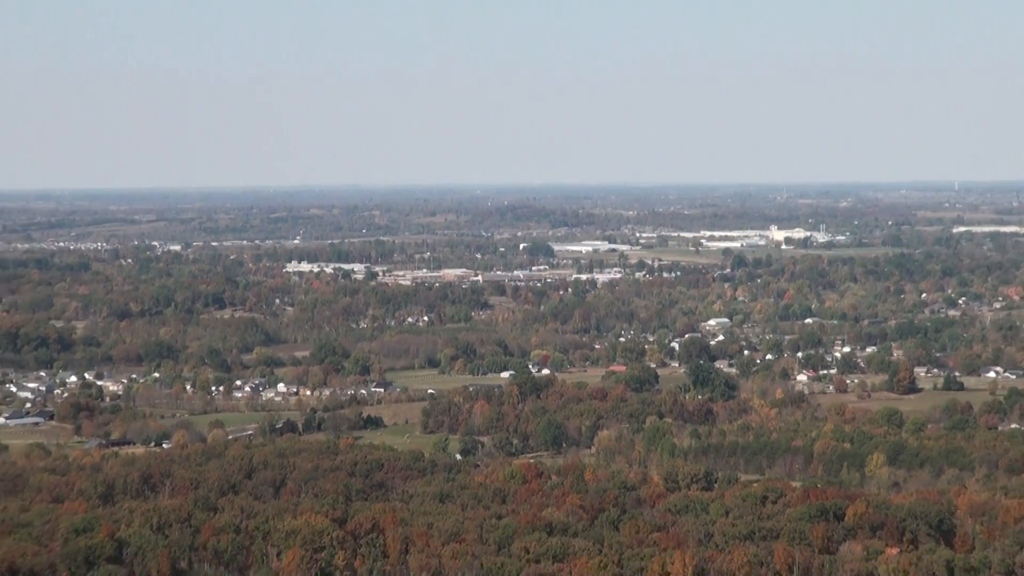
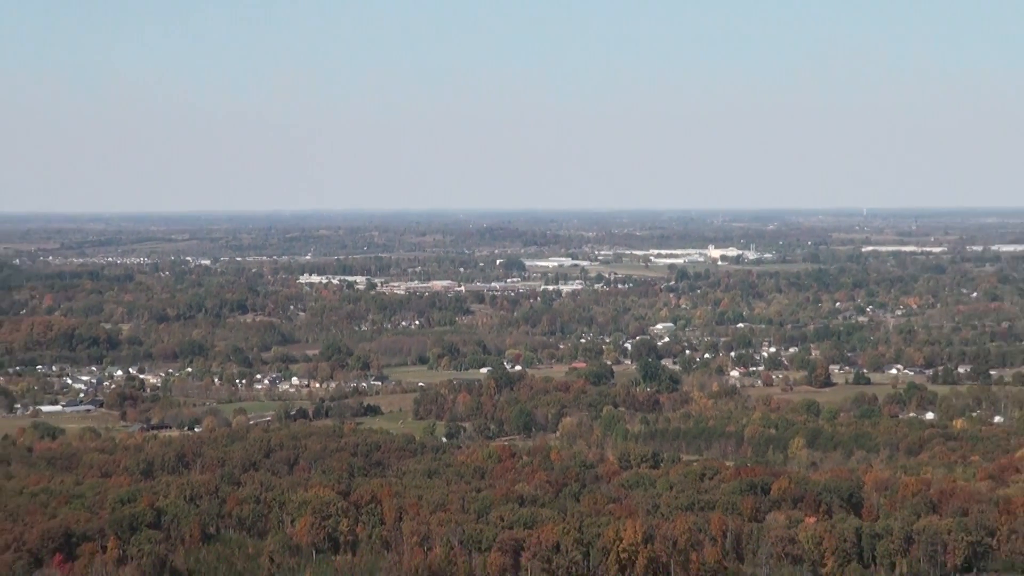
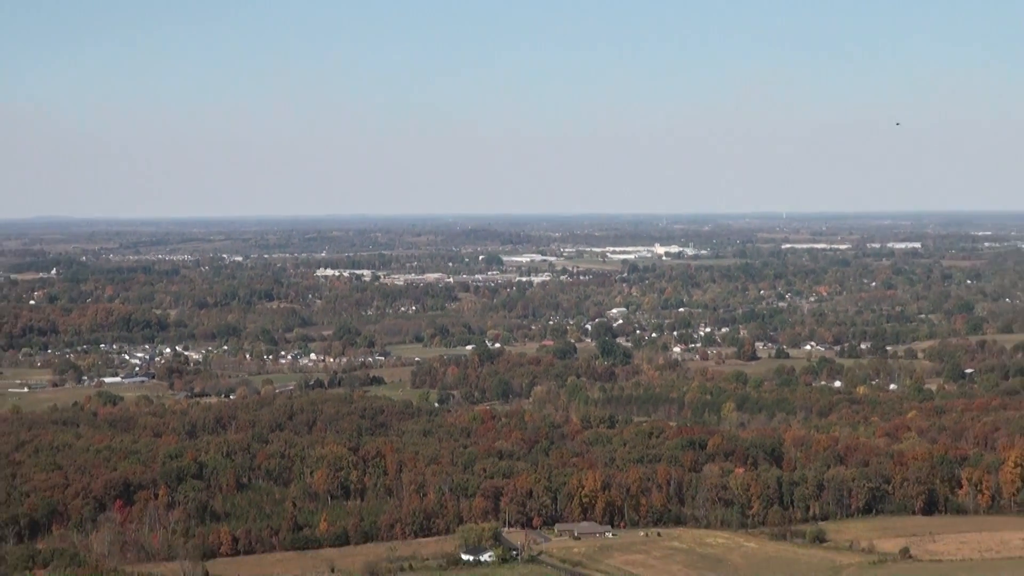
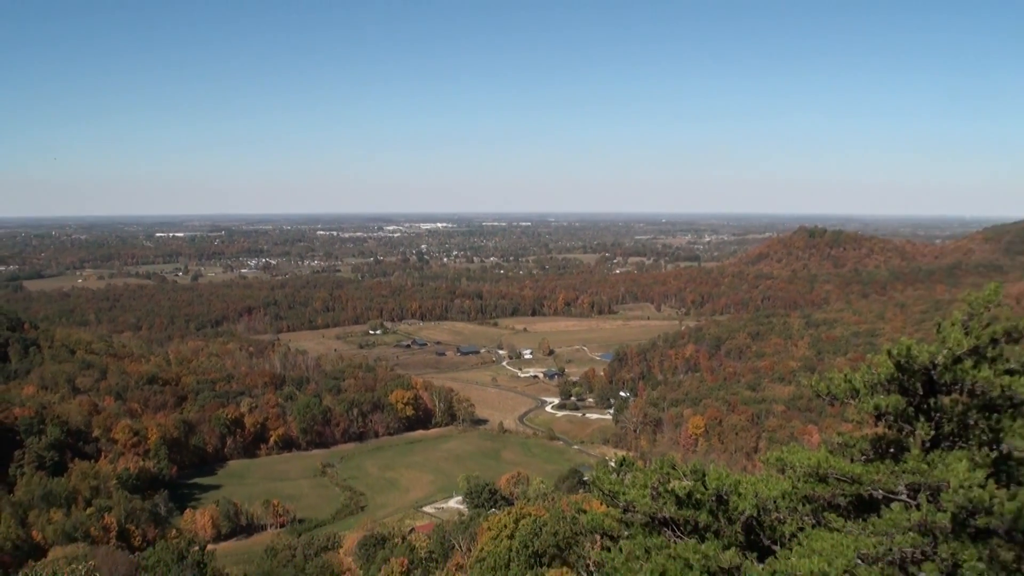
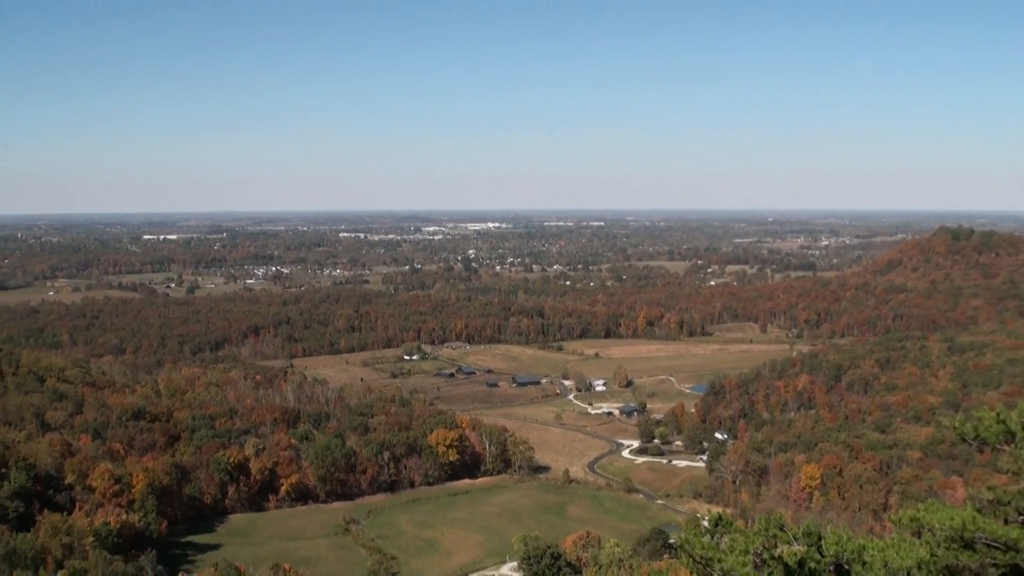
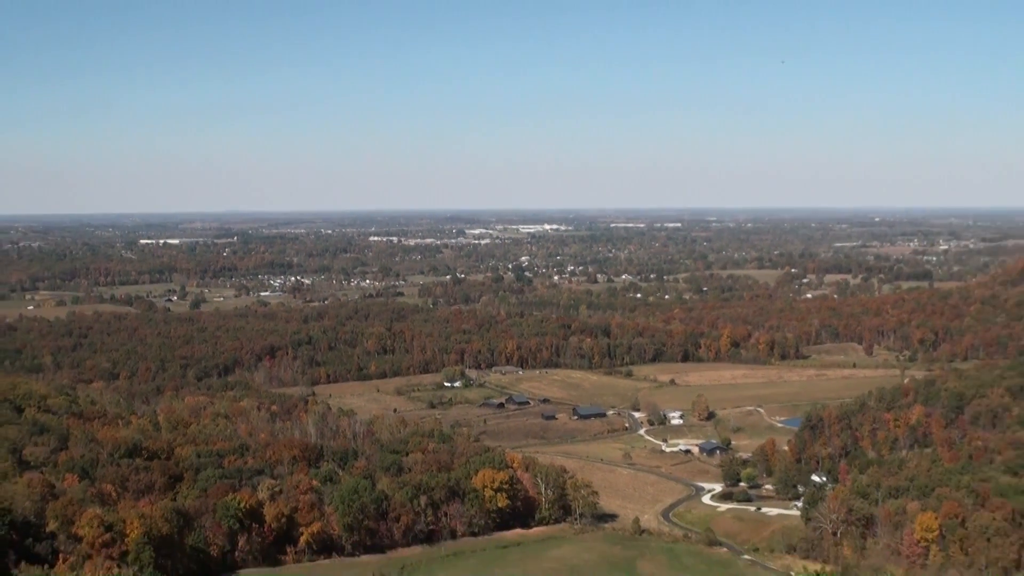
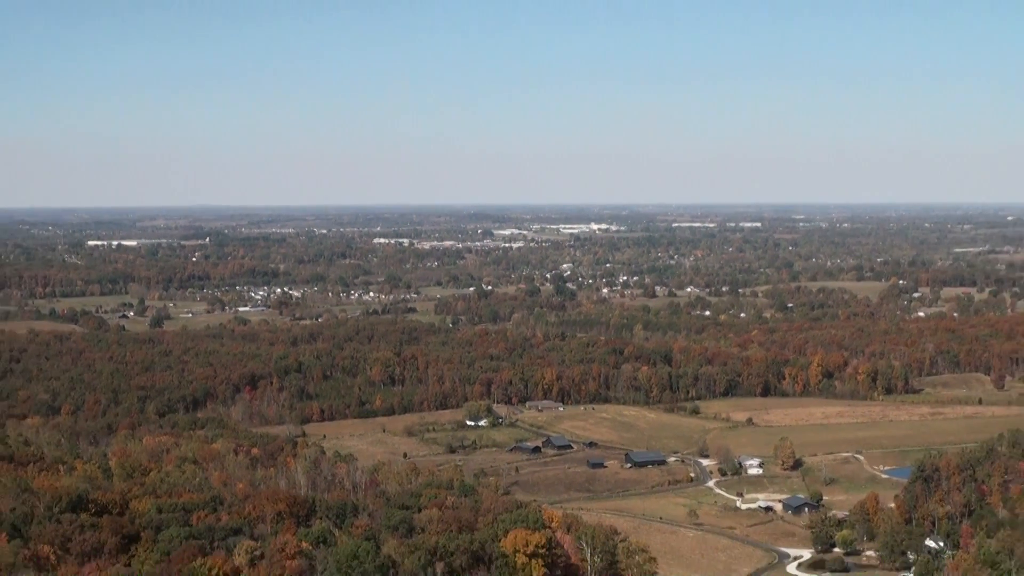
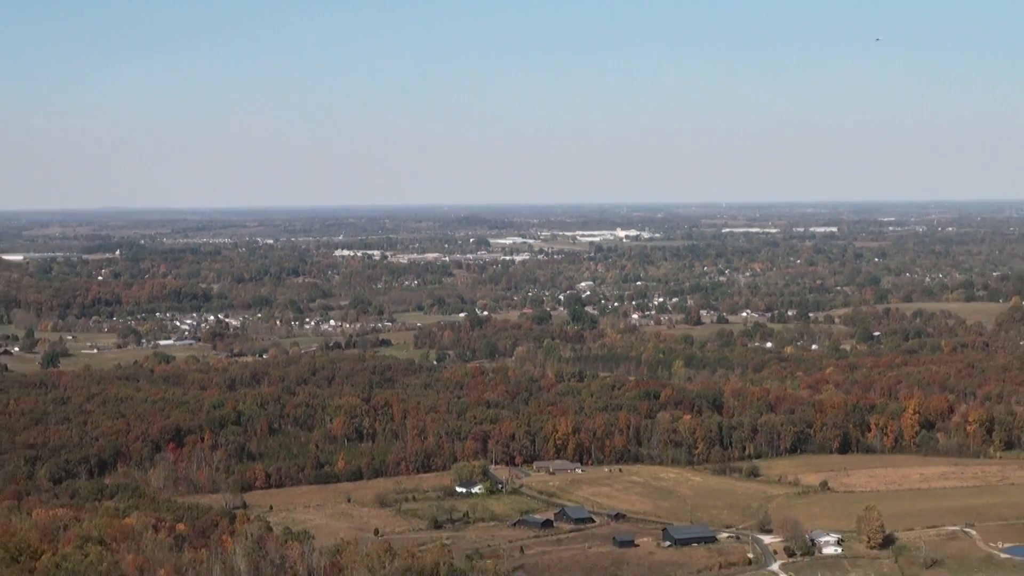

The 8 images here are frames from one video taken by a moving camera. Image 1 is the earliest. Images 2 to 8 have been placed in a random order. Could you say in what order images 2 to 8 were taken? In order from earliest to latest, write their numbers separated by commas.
2, 3, 8, 7, 6, 5, 4
